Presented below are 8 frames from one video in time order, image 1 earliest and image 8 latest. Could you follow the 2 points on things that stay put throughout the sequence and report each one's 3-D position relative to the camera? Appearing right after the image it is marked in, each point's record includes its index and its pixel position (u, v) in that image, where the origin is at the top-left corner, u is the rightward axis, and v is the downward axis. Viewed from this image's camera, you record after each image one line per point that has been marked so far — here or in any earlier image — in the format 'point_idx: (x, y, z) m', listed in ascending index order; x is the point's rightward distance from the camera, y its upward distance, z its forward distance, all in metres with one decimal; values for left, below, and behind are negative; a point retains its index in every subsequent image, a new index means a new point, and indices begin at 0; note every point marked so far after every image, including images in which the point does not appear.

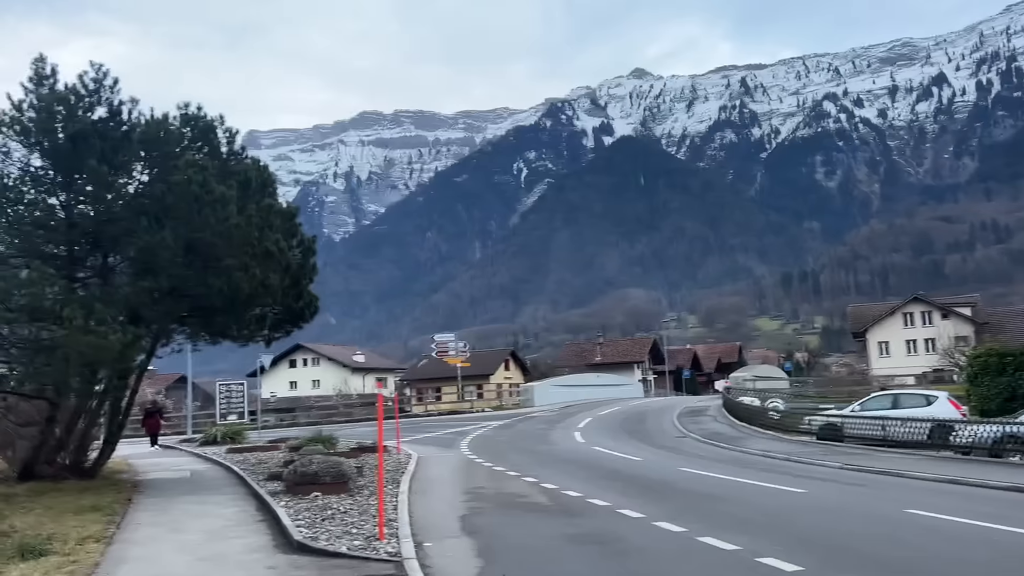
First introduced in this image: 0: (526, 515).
0: (+0.2, -3.2, +11.5) m
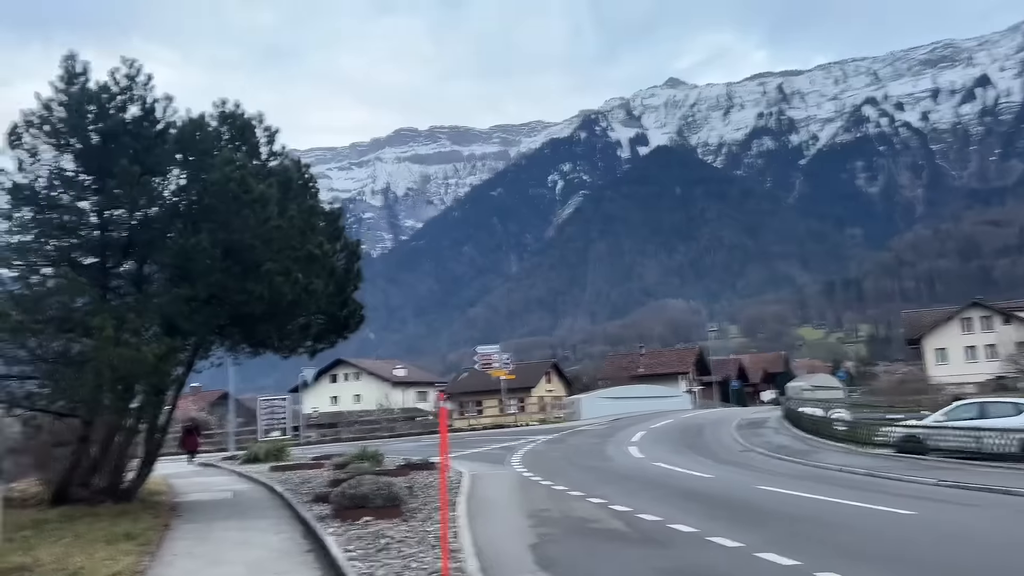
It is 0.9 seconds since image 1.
0: (+1.2, -3.2, +10.2) m
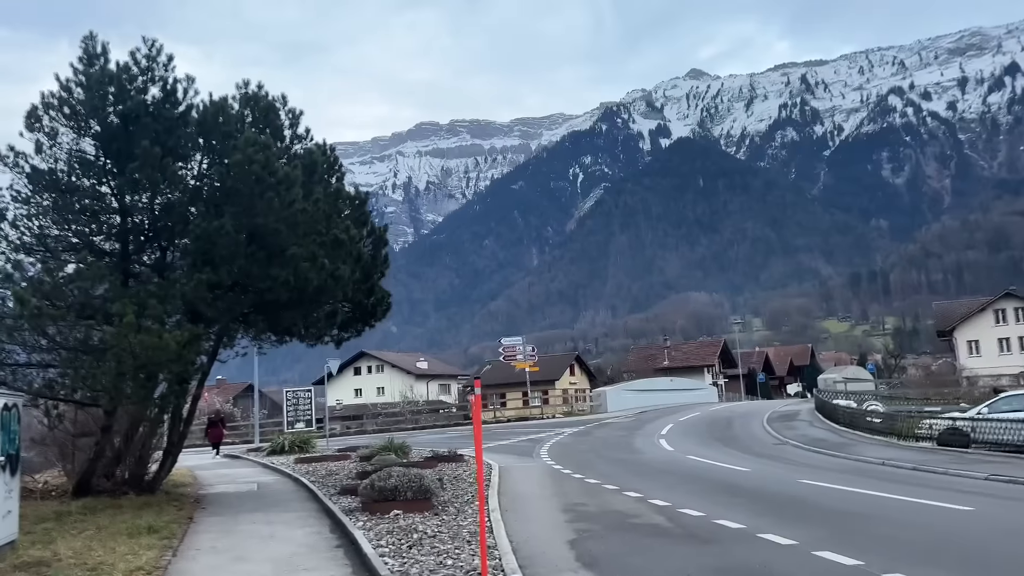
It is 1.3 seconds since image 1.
0: (+1.6, -3.0, +9.6) m
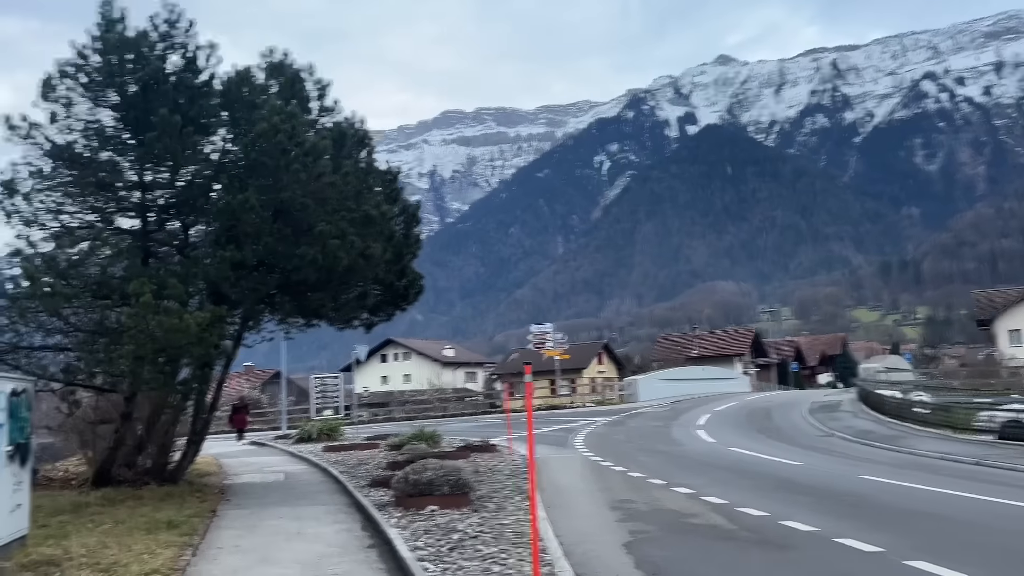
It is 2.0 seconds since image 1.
0: (+2.1, -2.7, +8.7) m
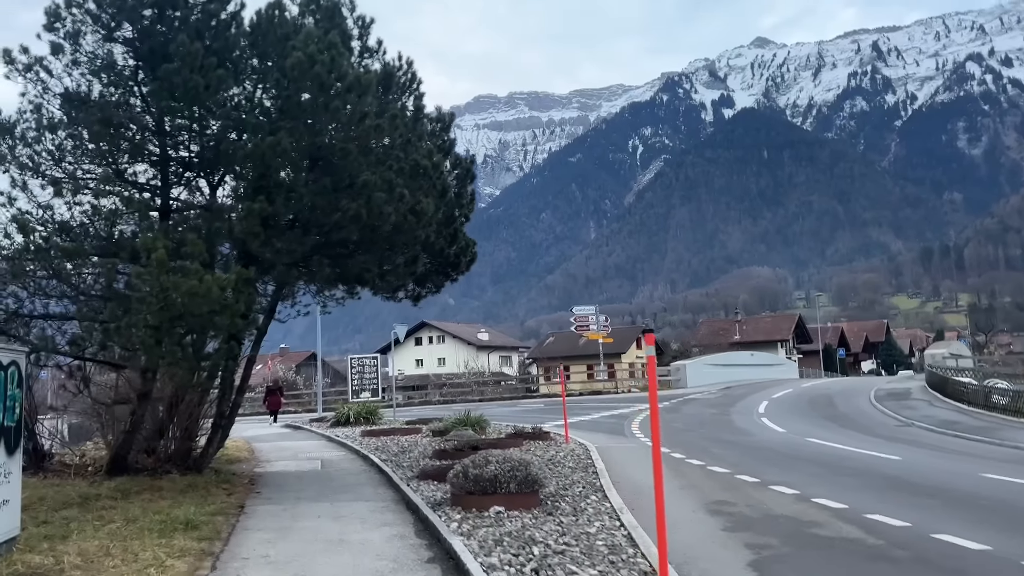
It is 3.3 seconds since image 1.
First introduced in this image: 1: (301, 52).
0: (+3.0, -2.3, +6.9) m
1: (-2.6, +2.9, +9.9) m
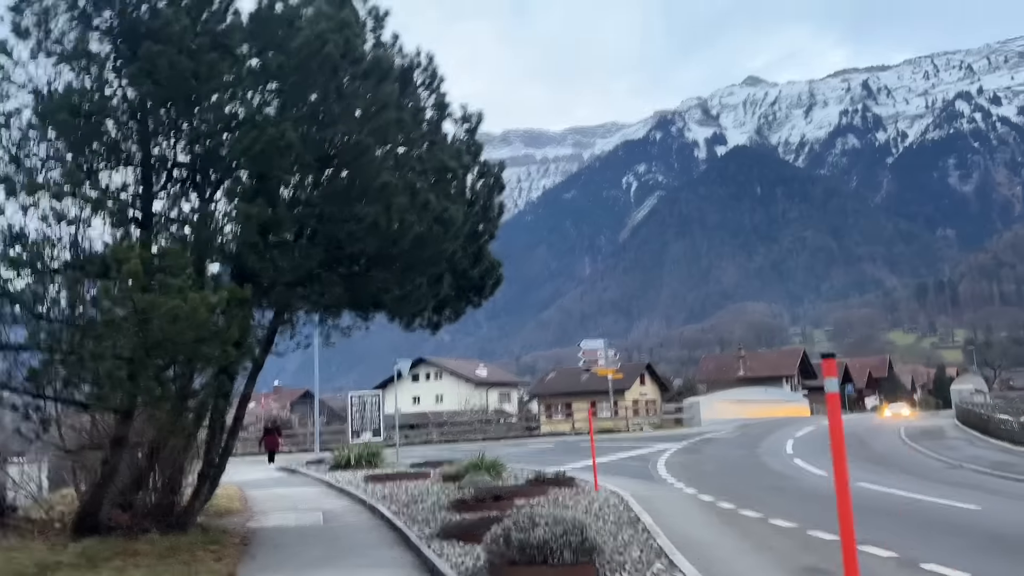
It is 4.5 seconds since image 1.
0: (+3.5, -2.4, +5.1) m
1: (-2.1, +2.6, +8.4) m
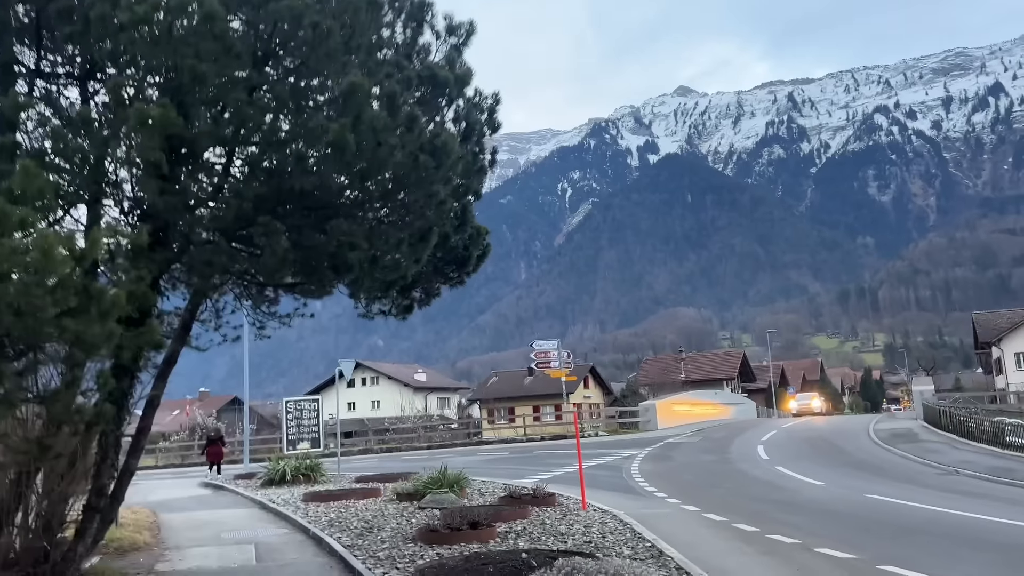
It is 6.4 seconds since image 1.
0: (+3.9, -2.1, +3.0) m
1: (-1.9, +3.0, +5.8) m
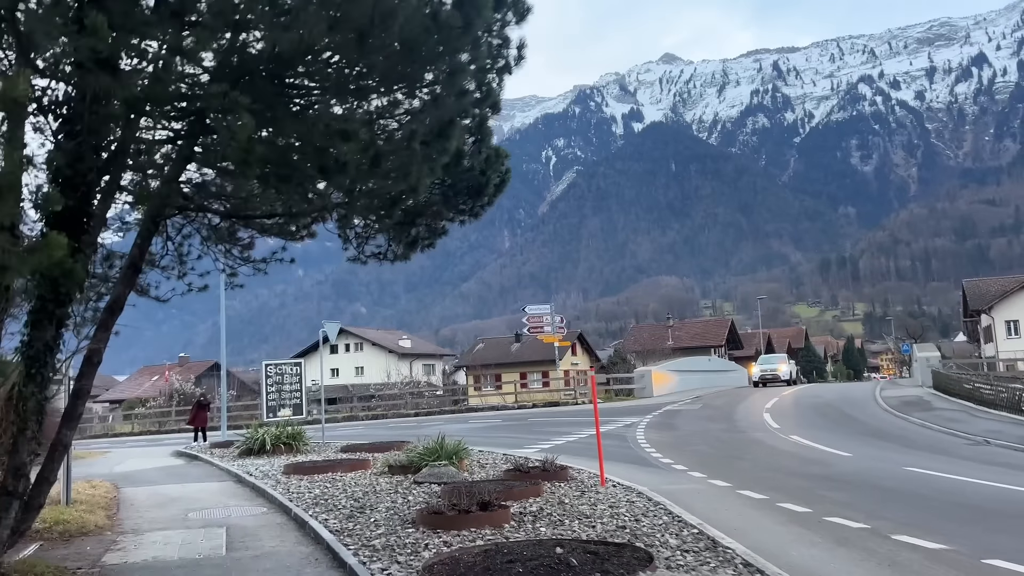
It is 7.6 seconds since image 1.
0: (+4.2, -1.7, +1.4) m
1: (-1.6, +3.5, +3.9) m
